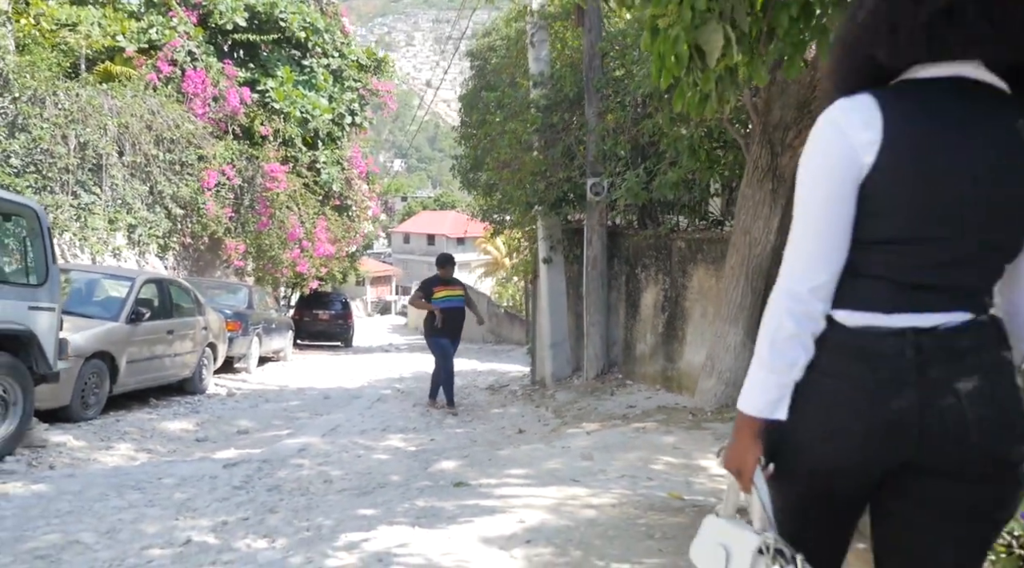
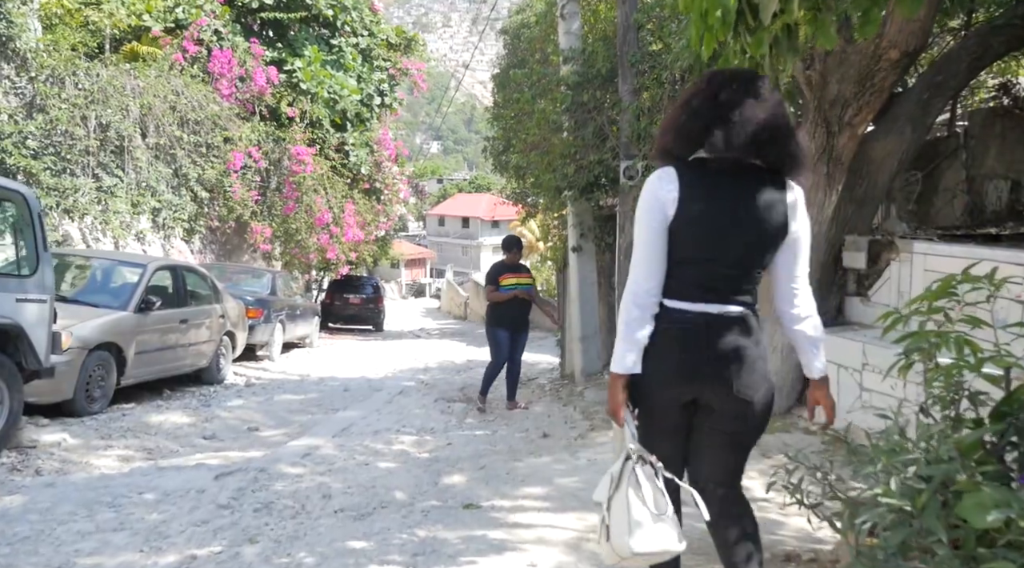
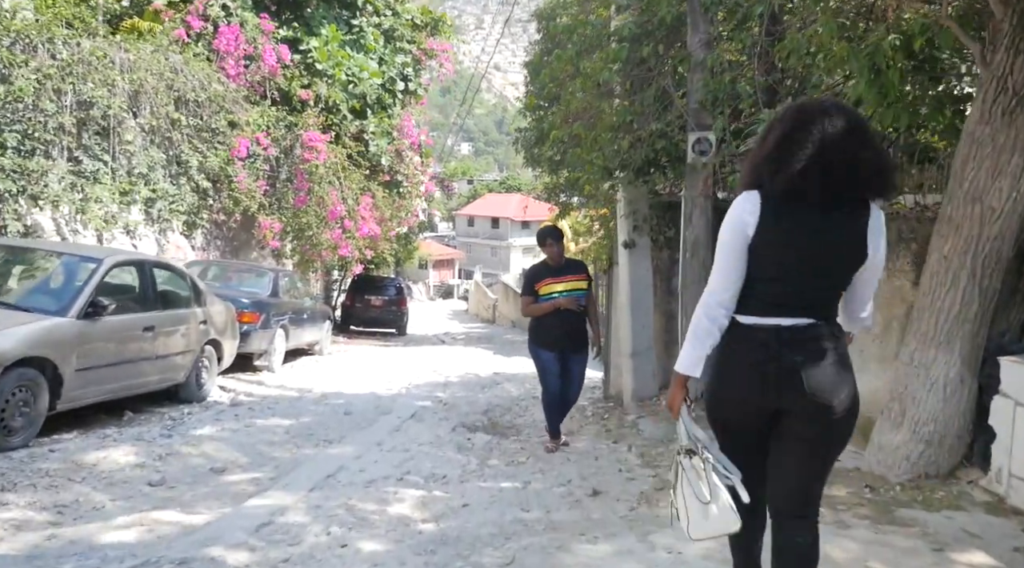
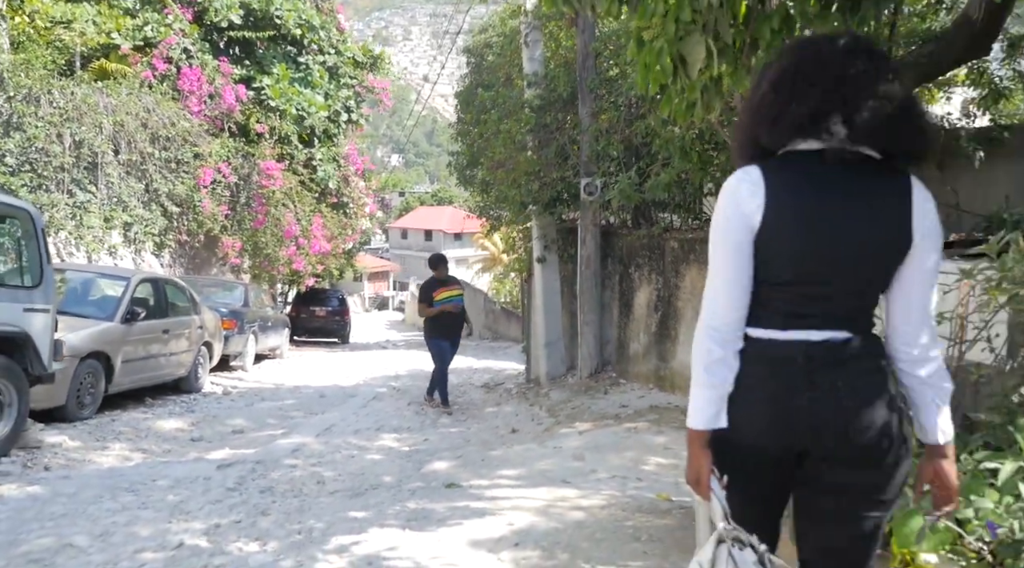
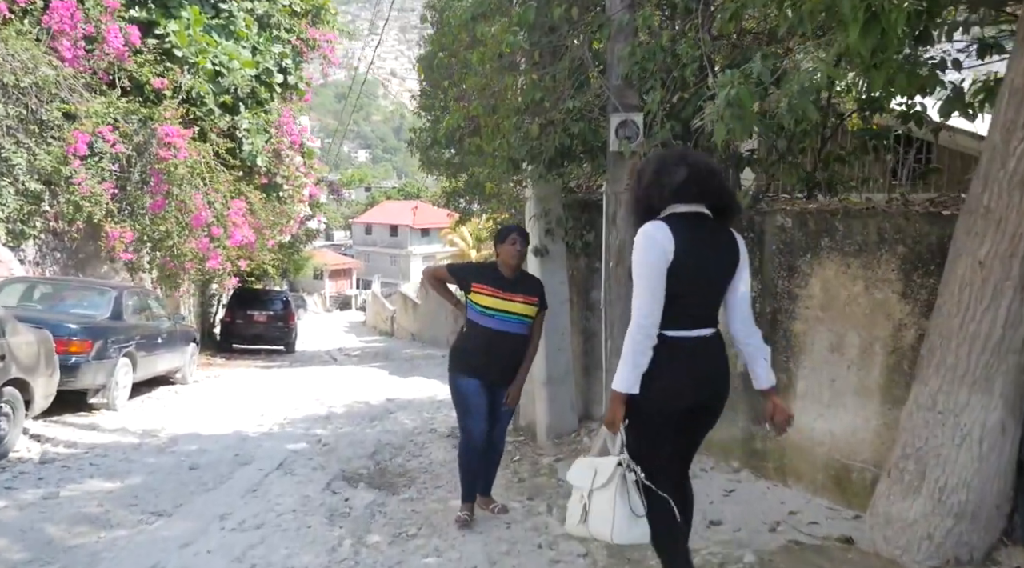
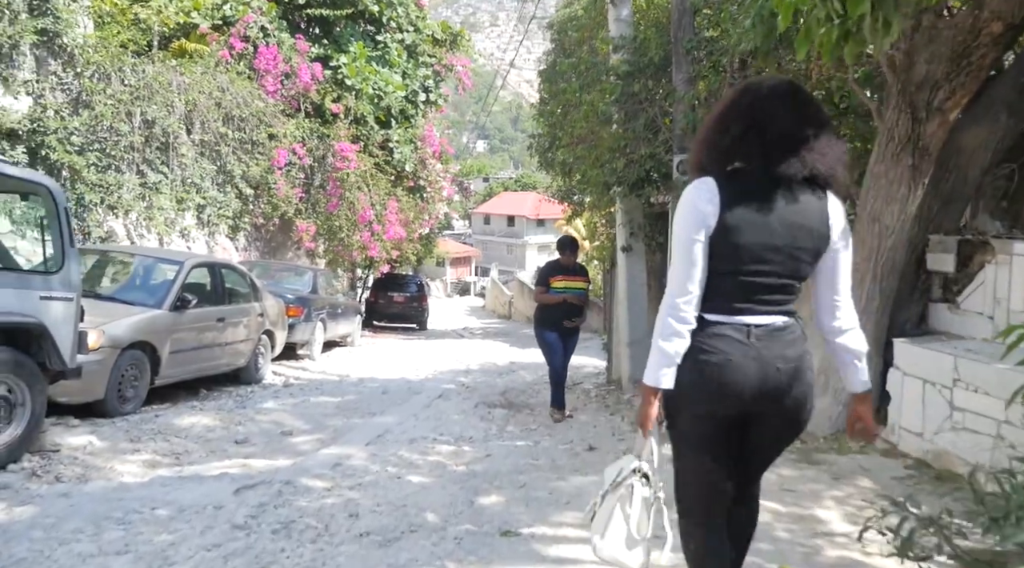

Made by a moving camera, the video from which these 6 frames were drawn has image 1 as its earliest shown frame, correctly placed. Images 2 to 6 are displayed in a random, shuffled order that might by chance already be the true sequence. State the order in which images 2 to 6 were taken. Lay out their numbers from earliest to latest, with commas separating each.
4, 2, 6, 3, 5
